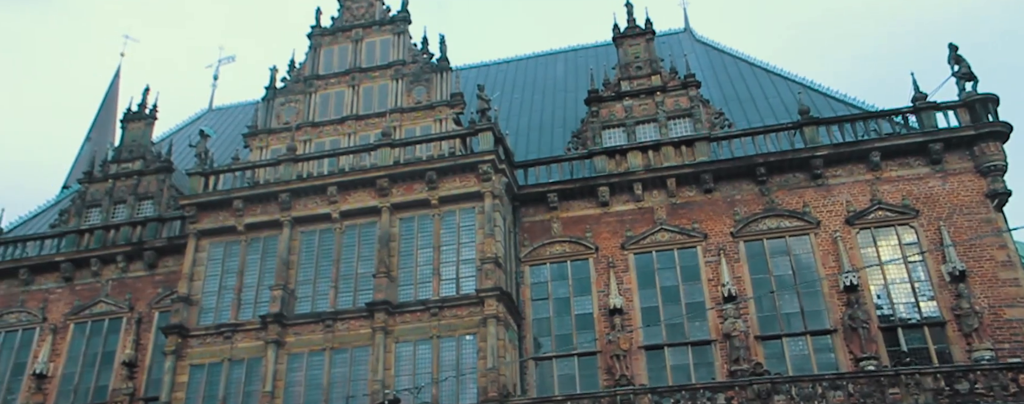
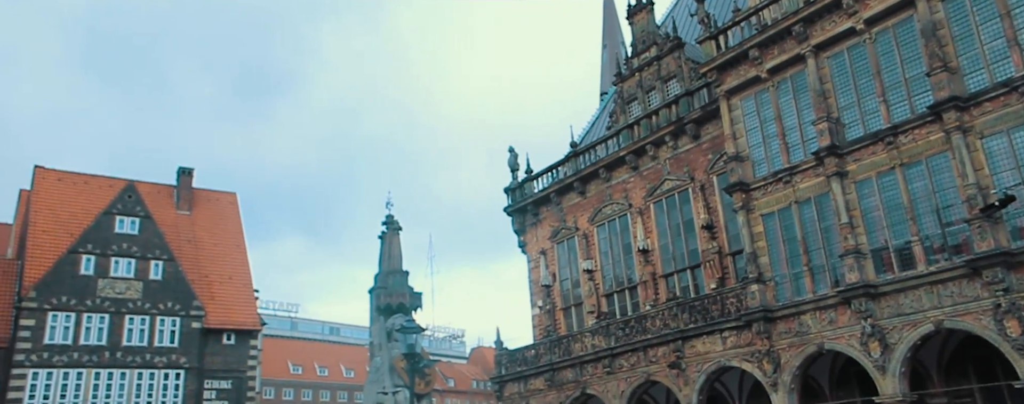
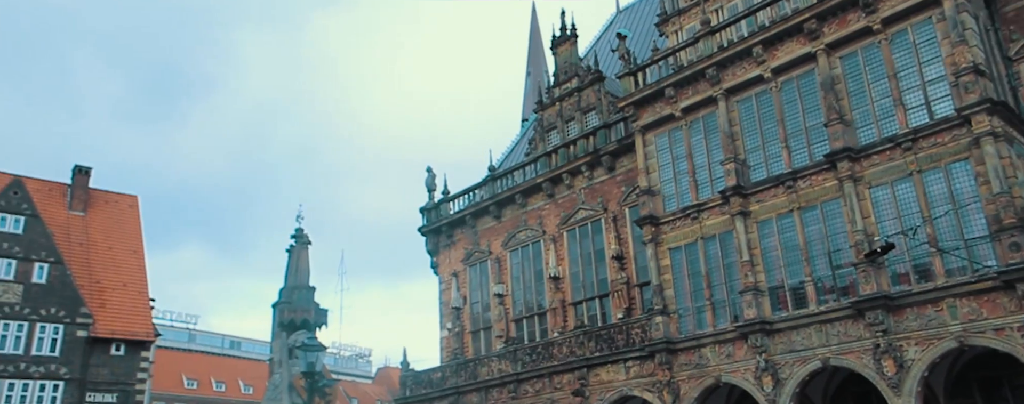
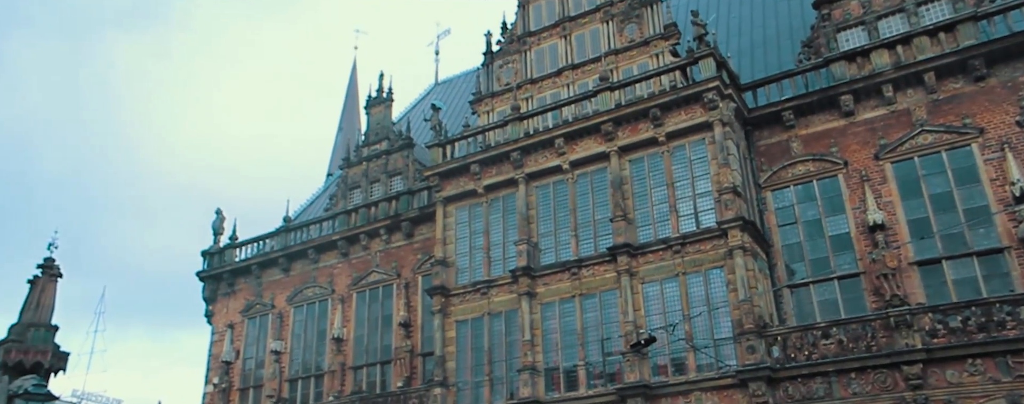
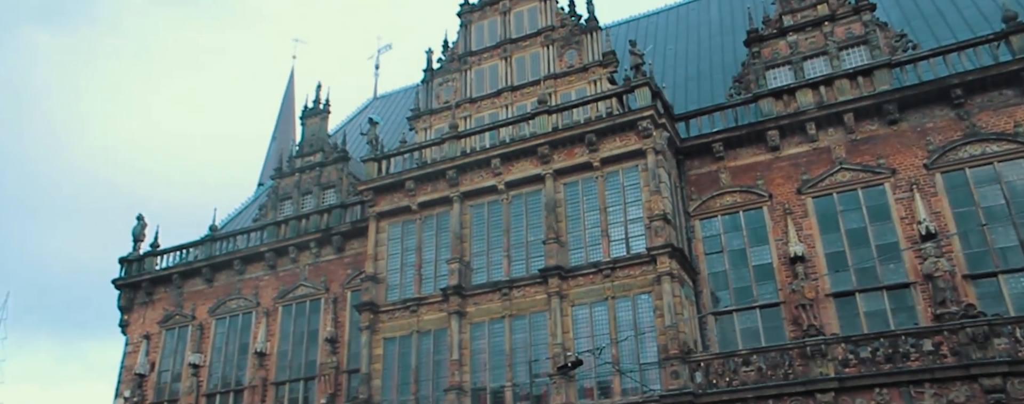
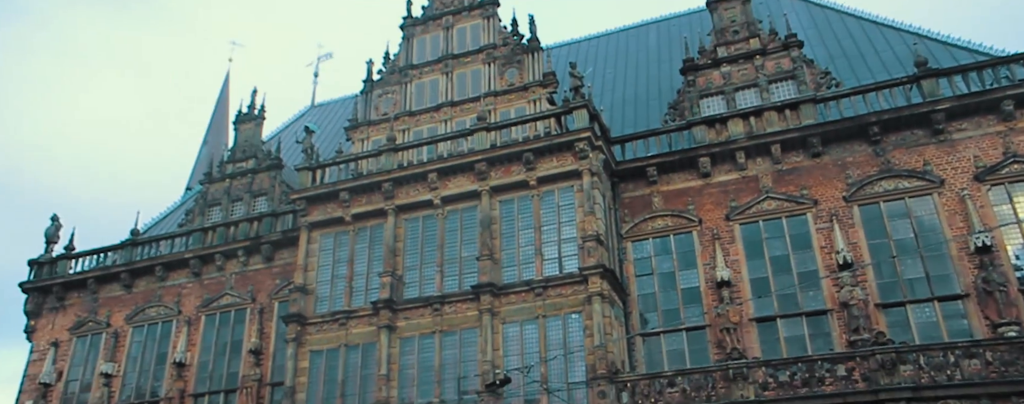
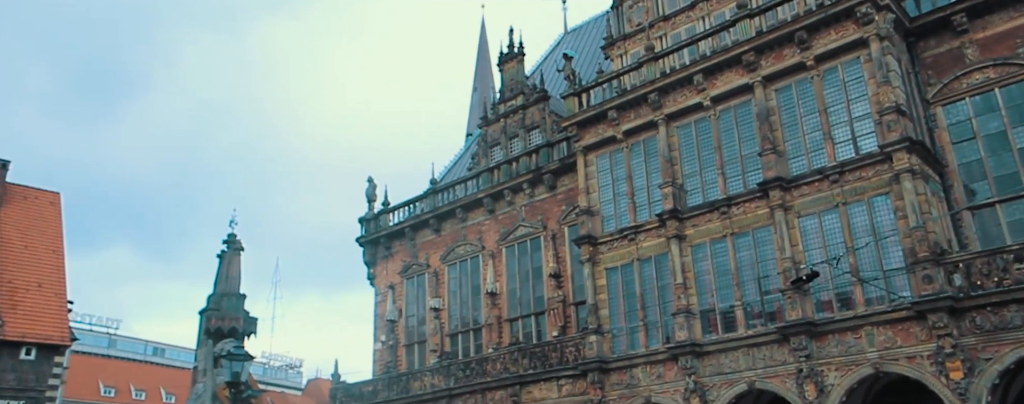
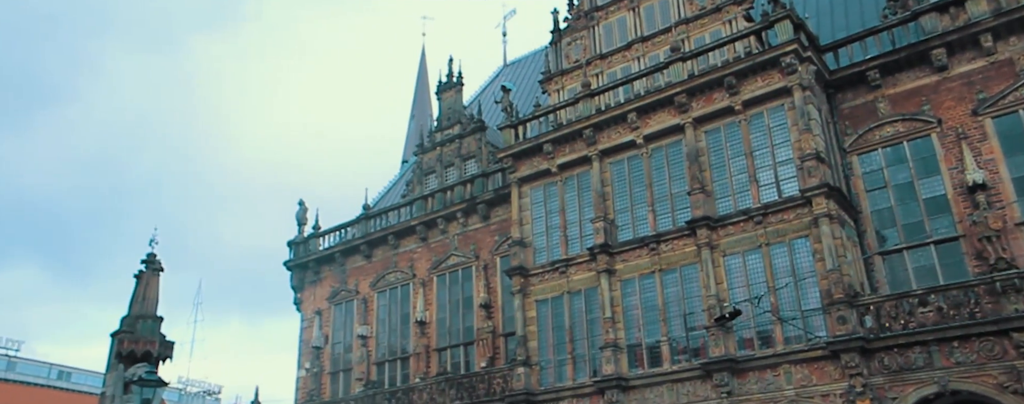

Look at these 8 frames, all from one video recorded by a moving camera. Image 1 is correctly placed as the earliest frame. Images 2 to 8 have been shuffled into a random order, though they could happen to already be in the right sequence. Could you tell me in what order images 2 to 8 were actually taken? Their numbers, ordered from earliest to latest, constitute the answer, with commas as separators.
6, 5, 4, 8, 7, 3, 2
